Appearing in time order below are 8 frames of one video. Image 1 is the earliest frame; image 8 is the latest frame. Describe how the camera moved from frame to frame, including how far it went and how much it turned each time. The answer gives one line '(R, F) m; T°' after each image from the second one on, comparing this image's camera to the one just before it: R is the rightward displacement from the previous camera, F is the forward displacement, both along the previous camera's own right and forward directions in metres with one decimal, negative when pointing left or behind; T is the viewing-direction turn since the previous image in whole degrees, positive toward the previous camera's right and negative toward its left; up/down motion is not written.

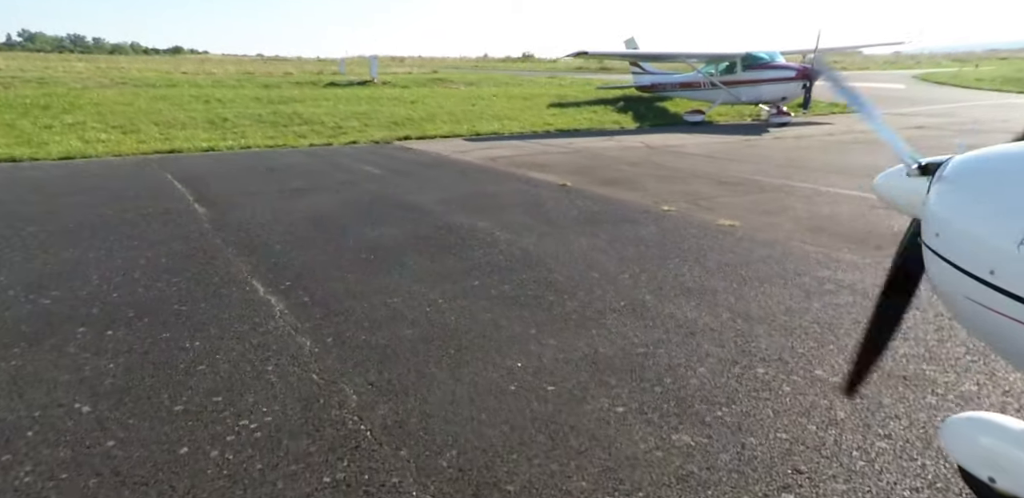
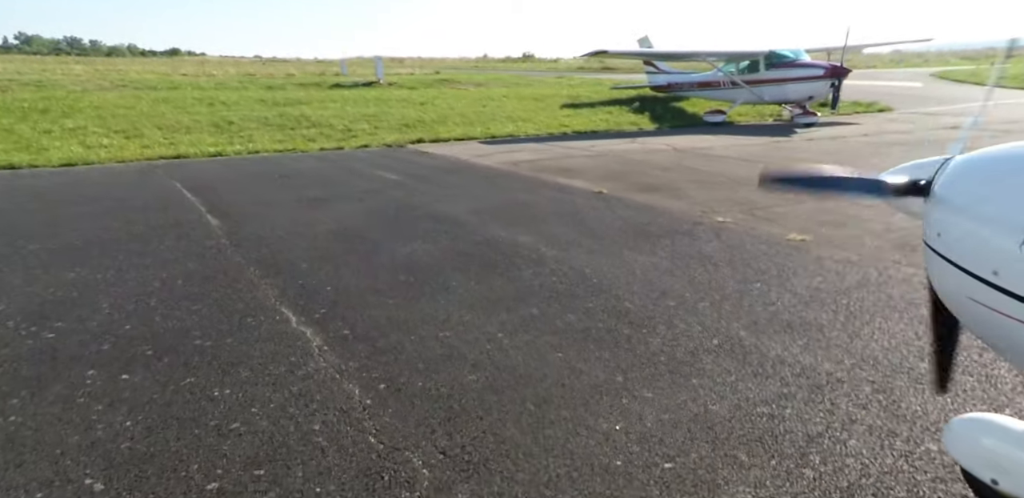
(-0.2, +0.4) m; 0°
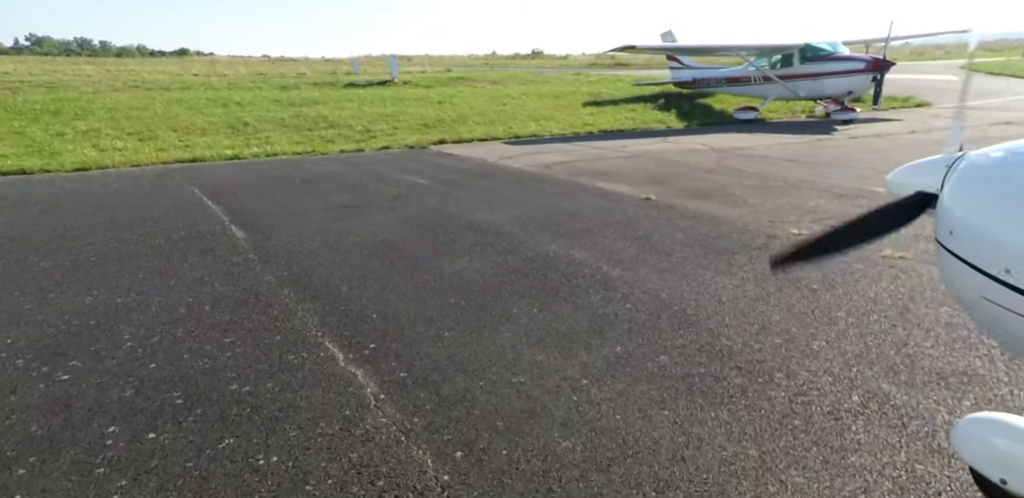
(-0.2, +0.4) m; -1°
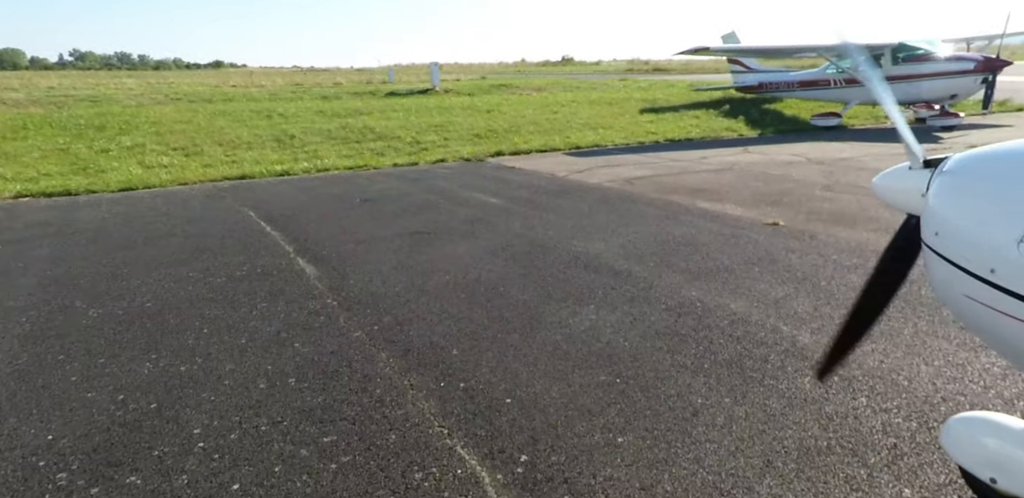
(-0.5, +0.7) m; -3°
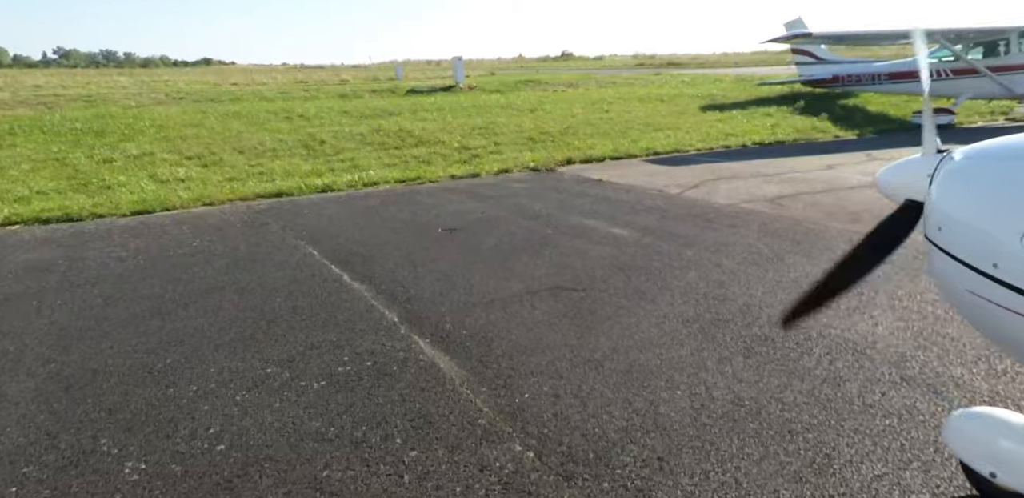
(-1.0, +1.5) m; 0°
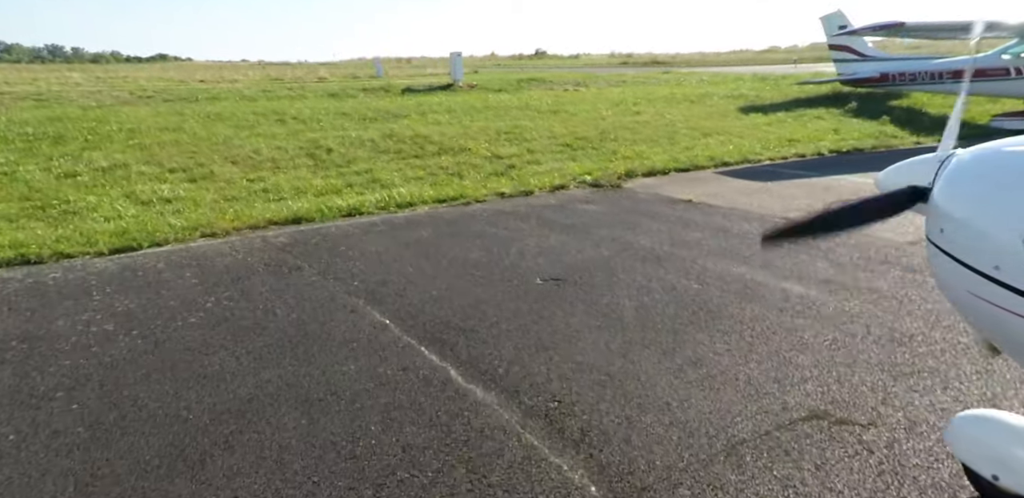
(-1.0, +1.5) m; +2°
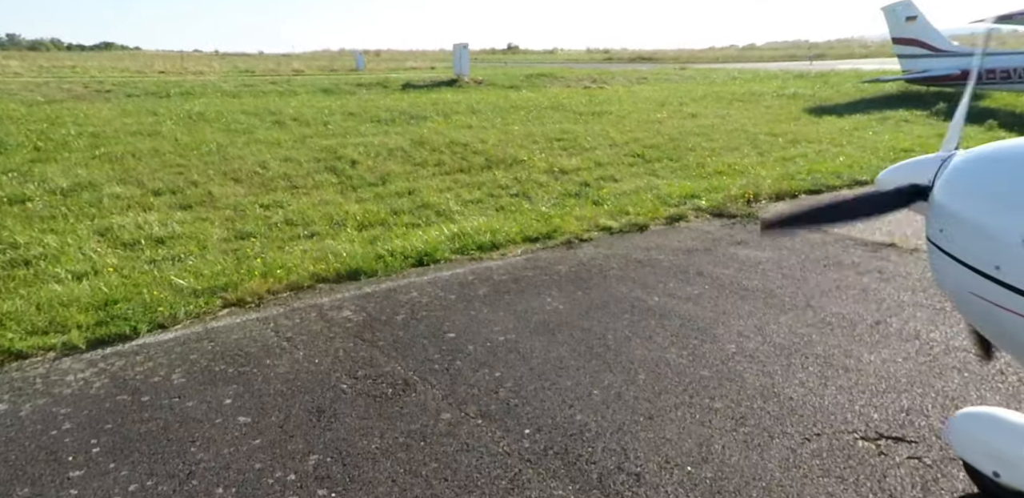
(-1.2, +1.9) m; +3°
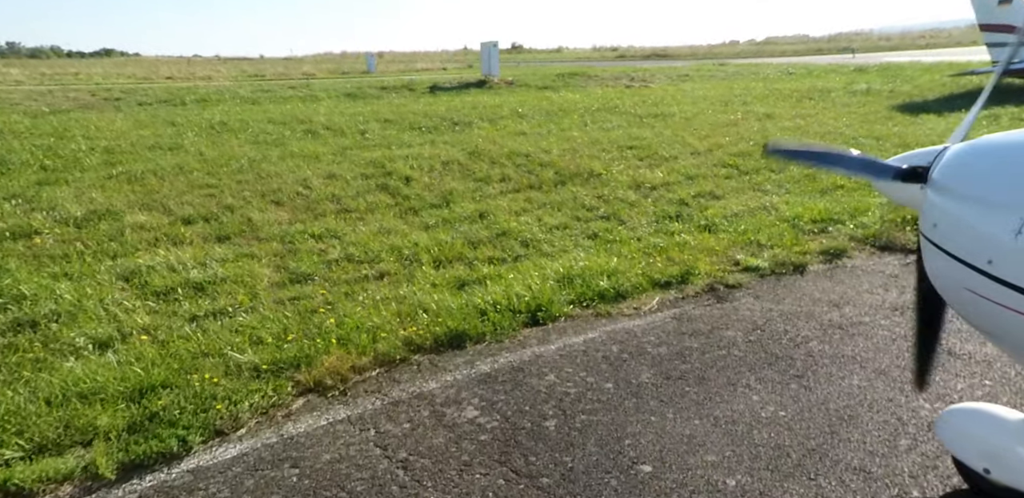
(-0.8, +1.2) m; -1°
